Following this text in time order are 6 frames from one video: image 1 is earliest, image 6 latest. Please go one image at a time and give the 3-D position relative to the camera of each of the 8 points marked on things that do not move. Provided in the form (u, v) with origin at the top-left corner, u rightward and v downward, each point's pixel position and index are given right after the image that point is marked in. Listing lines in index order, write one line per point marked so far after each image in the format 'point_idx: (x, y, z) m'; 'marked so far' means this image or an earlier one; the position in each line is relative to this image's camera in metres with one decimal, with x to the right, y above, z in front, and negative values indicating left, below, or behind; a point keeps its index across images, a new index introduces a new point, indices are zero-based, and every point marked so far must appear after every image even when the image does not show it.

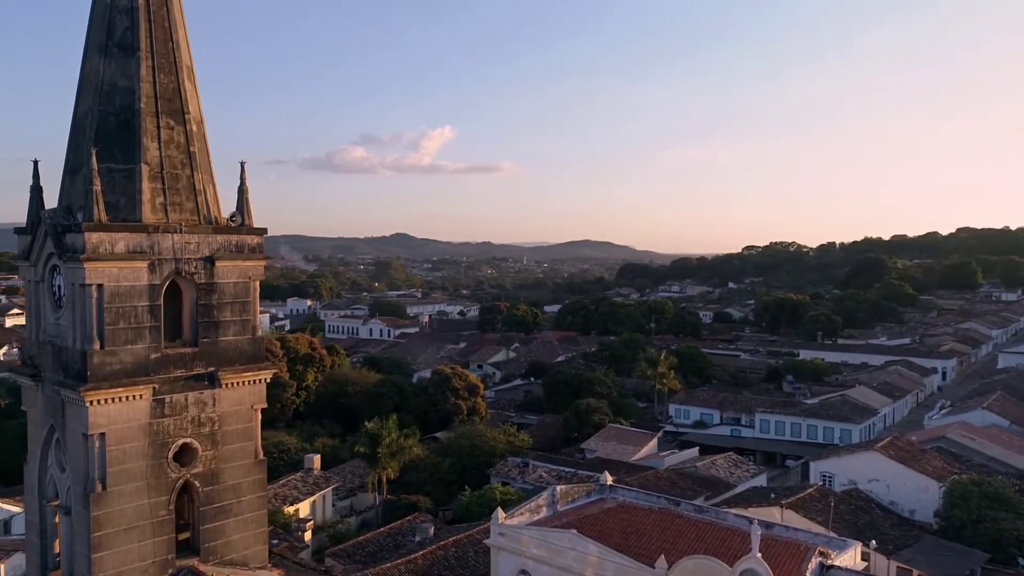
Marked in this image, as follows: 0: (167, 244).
0: (-4.9, +0.6, +12.6) m
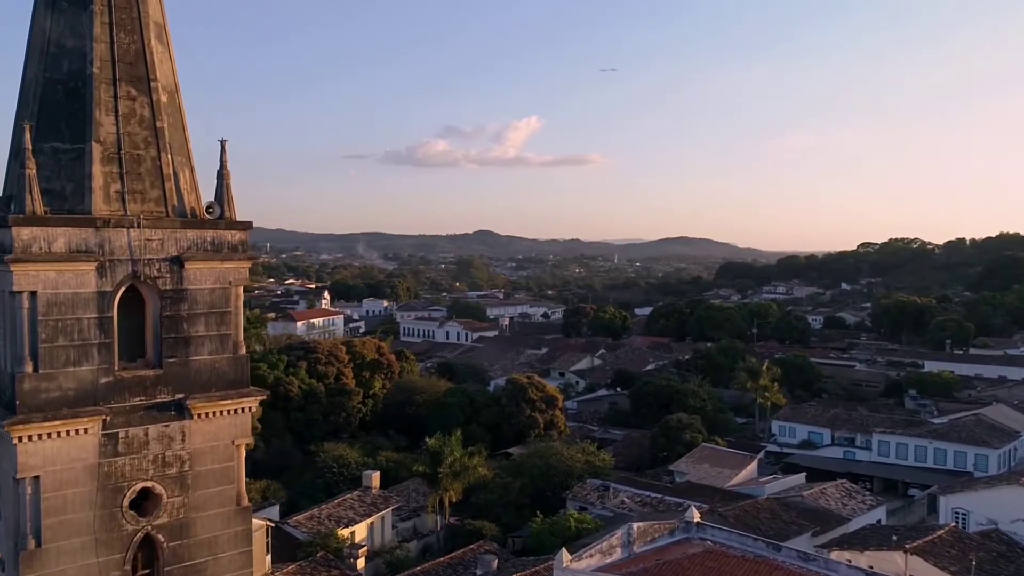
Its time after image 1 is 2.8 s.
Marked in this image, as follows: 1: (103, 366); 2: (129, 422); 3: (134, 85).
0: (-4.4, +0.5, +10.2) m
1: (-4.6, -0.9, +10.0) m
2: (-4.4, -1.5, +10.2) m
3: (-4.5, +2.4, +10.6) m
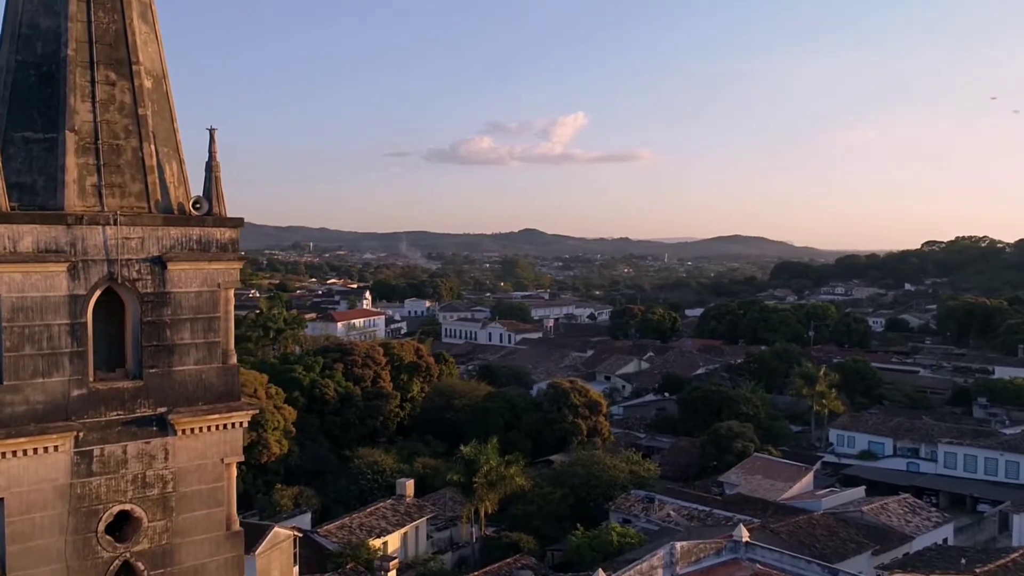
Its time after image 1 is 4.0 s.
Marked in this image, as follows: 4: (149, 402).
0: (-4.3, +0.5, +9.2) m
1: (-4.5, -0.9, +9.1) m
2: (-4.2, -1.6, +9.3) m
3: (-4.3, +2.4, +9.6) m
4: (-3.9, -1.2, +9.5) m
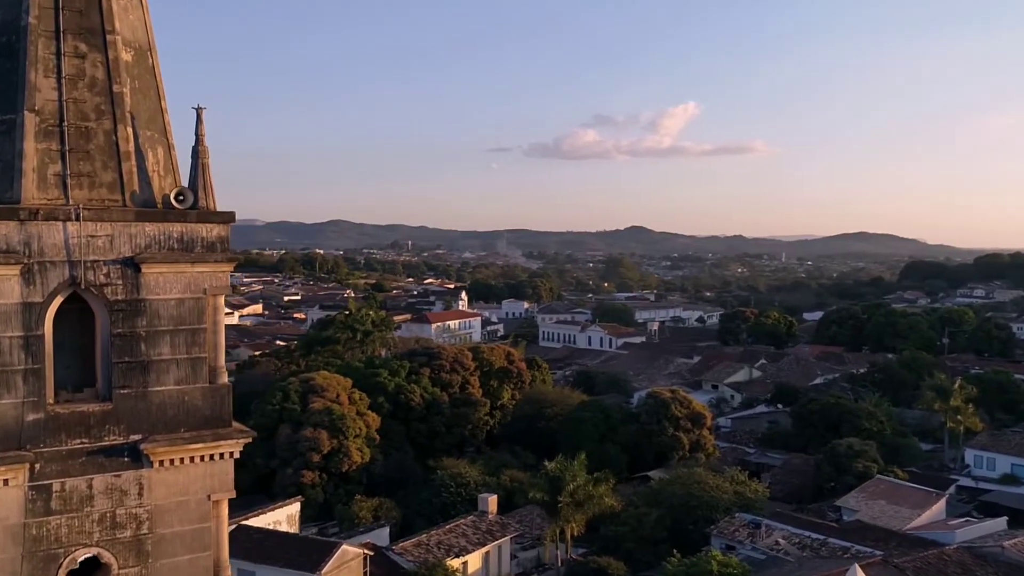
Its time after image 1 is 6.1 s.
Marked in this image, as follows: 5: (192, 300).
0: (-4.0, +0.4, +7.9) m
1: (-4.2, -1.0, +7.8) m
2: (-4.0, -1.6, +7.9) m
3: (-4.0, +2.3, +8.3) m
4: (-3.6, -1.3, +8.1) m
5: (-3.0, -0.1, +8.4) m
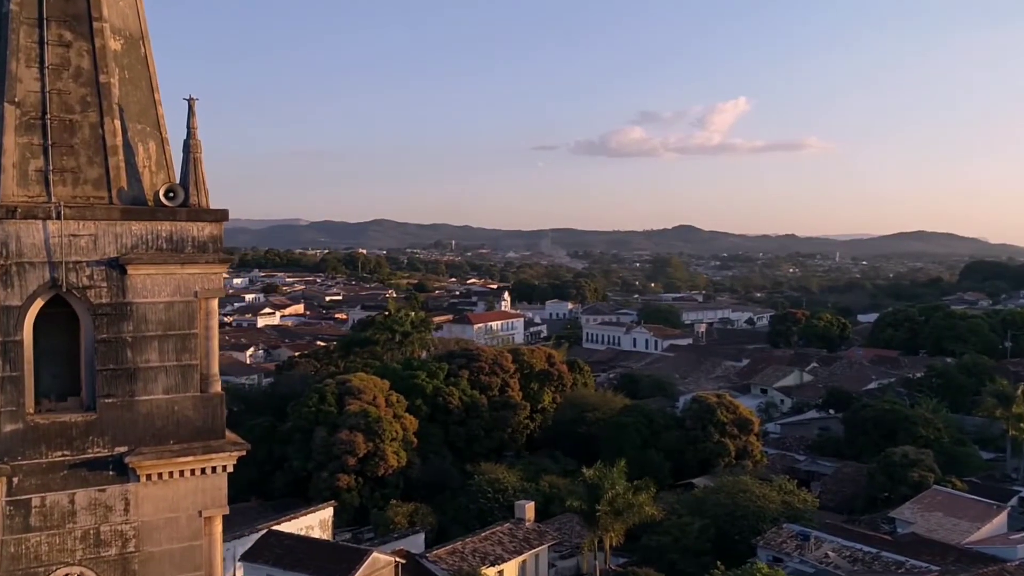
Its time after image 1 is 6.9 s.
0: (-4.0, +0.4, +7.4) m
1: (-4.1, -1.0, +7.3) m
2: (-3.9, -1.6, +7.5) m
3: (-3.9, +2.3, +7.8) m
4: (-3.5, -1.3, +7.6) m
5: (-2.9, -0.1, +7.9) m
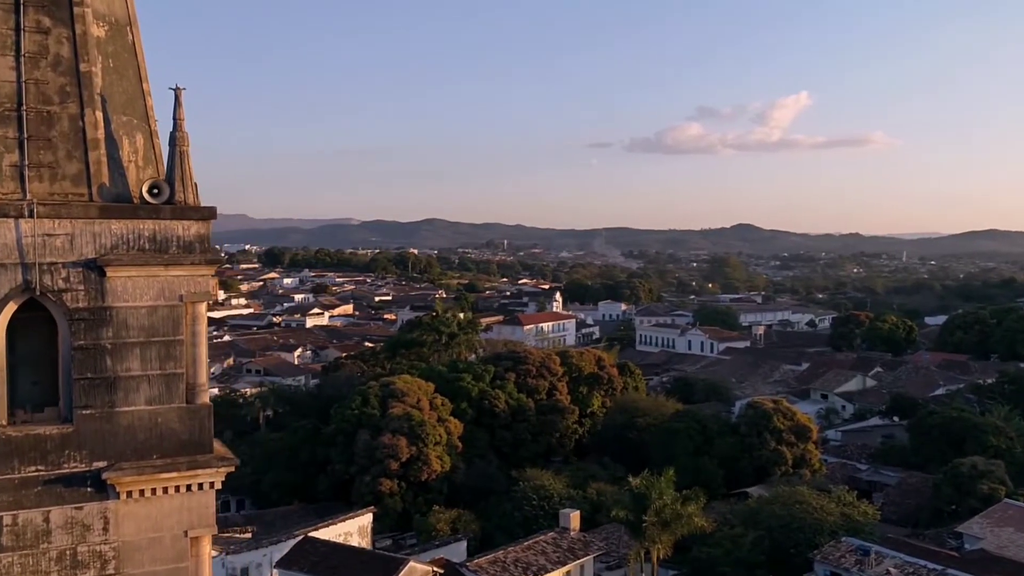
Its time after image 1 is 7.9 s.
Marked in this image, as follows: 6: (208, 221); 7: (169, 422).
0: (-3.9, +0.4, +6.9) m
1: (-4.1, -1.0, +6.9) m
2: (-3.9, -1.7, +7.0) m
3: (-3.8, +2.3, +7.3) m
4: (-3.4, -1.3, +7.1) m
5: (-2.8, -0.2, +7.4) m
6: (-2.5, +0.6, +7.5) m
7: (-2.8, -1.1, +7.4) m
